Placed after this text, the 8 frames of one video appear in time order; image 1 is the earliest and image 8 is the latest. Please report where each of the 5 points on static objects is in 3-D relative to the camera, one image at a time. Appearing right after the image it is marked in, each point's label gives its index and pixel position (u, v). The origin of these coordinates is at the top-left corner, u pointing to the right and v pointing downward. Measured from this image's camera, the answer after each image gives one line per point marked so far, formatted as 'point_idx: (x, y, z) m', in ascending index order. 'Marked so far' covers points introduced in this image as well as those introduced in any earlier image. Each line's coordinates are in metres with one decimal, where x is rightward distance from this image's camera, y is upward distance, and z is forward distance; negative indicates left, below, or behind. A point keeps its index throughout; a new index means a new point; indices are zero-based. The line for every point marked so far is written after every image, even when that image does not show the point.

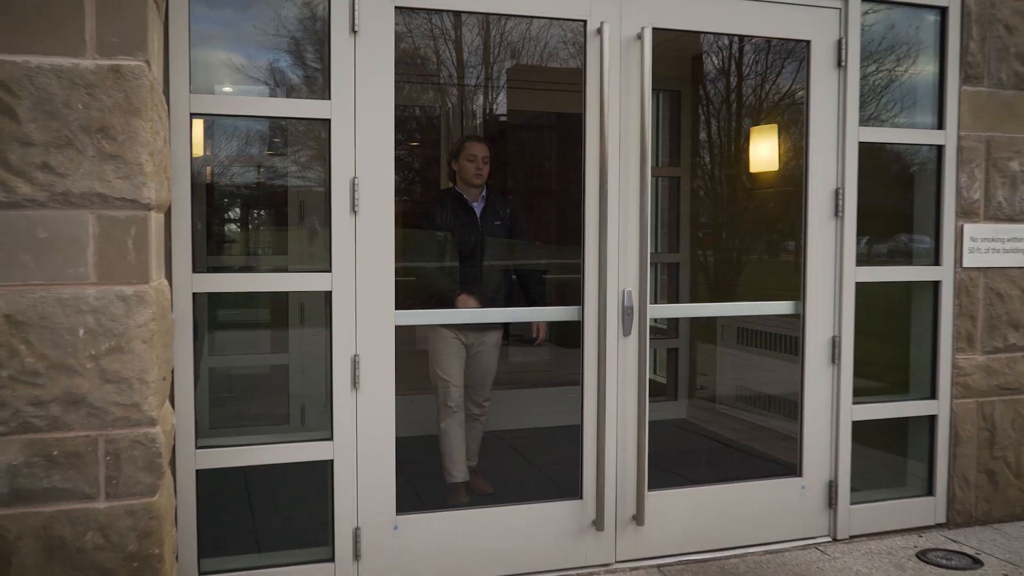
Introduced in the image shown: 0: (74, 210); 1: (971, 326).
0: (-1.2, +0.2, +2.6) m
1: (+2.2, -0.2, +4.3) m
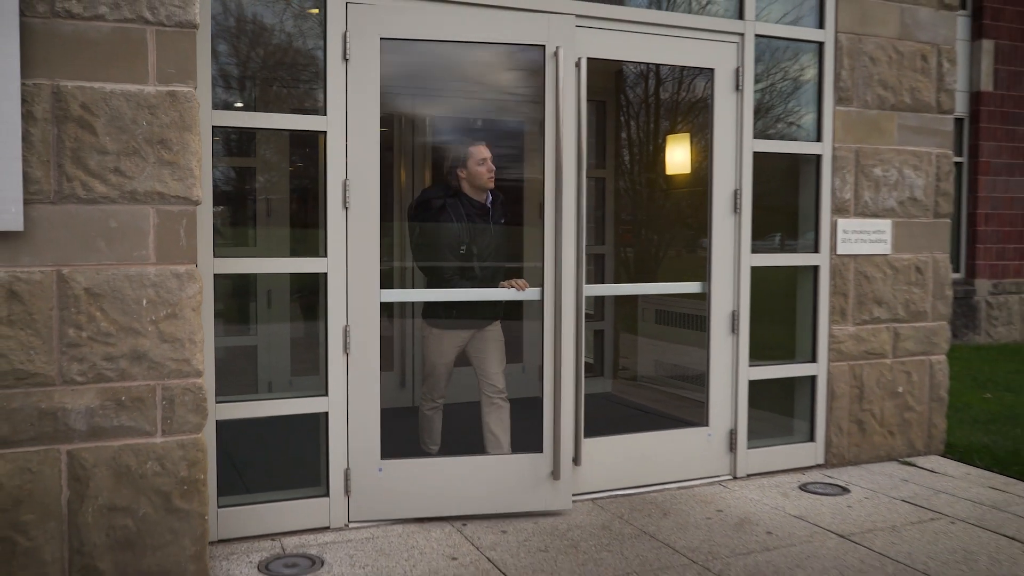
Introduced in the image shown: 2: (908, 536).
0: (-1.3, +0.3, +3.3) m
1: (+1.9, -0.1, +5.3) m
2: (+1.8, -1.1, +4.1) m
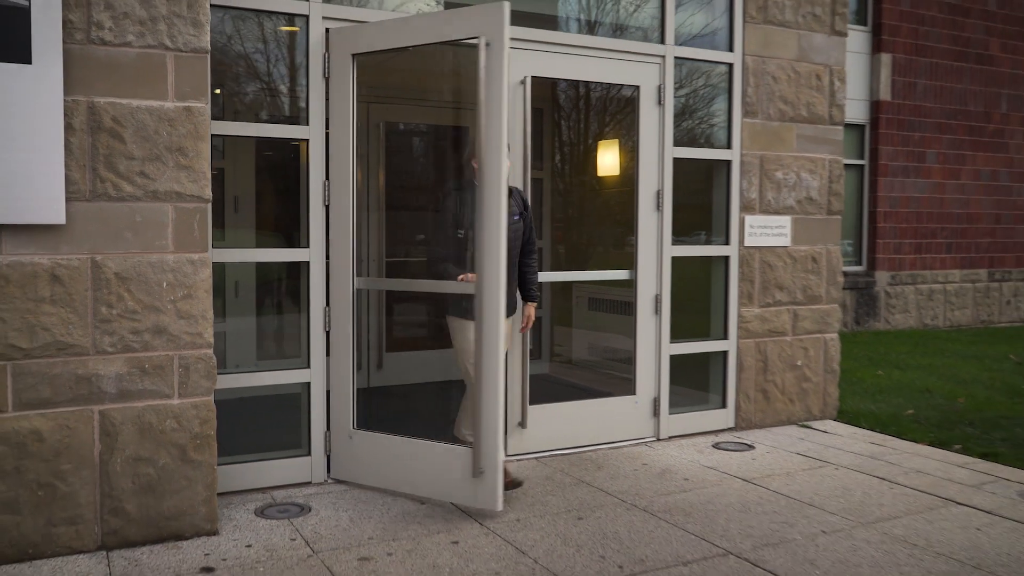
0: (-1.5, +0.4, +3.9) m
1: (+1.6, 0.0, +6.1) m
2: (+1.6, -1.0, +5.0) m
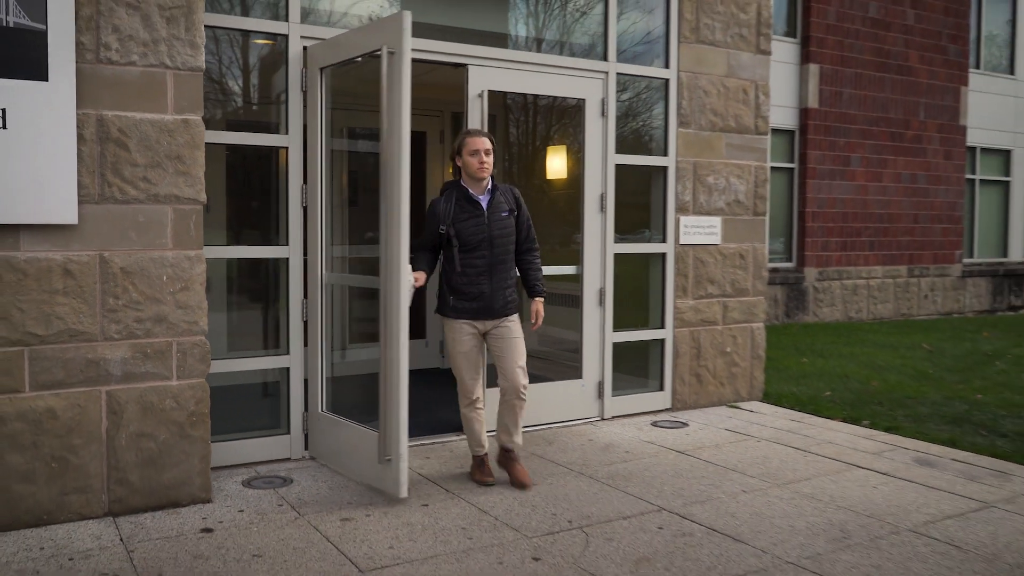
0: (-1.7, +0.4, +4.4) m
1: (+1.3, 0.0, +6.8) m
2: (+1.3, -1.0, +5.6) m
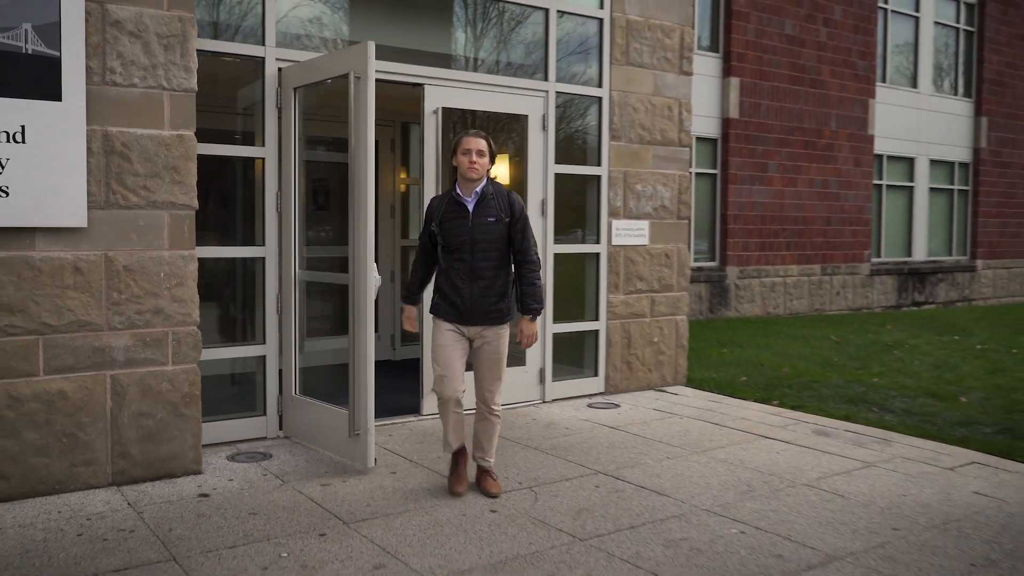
0: (-1.9, +0.4, +4.9) m
1: (+0.9, +0.1, +7.6) m
2: (+1.0, -1.0, +6.4) m
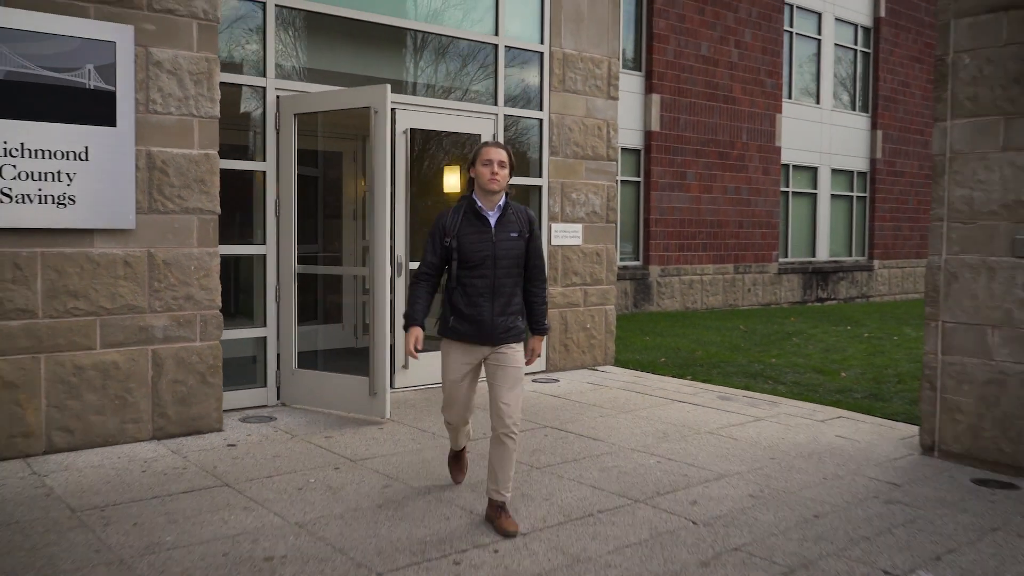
0: (-2.1, +0.5, +6.0) m
1: (+0.4, +0.1, +8.9) m
2: (+0.6, -0.9, +7.7) m
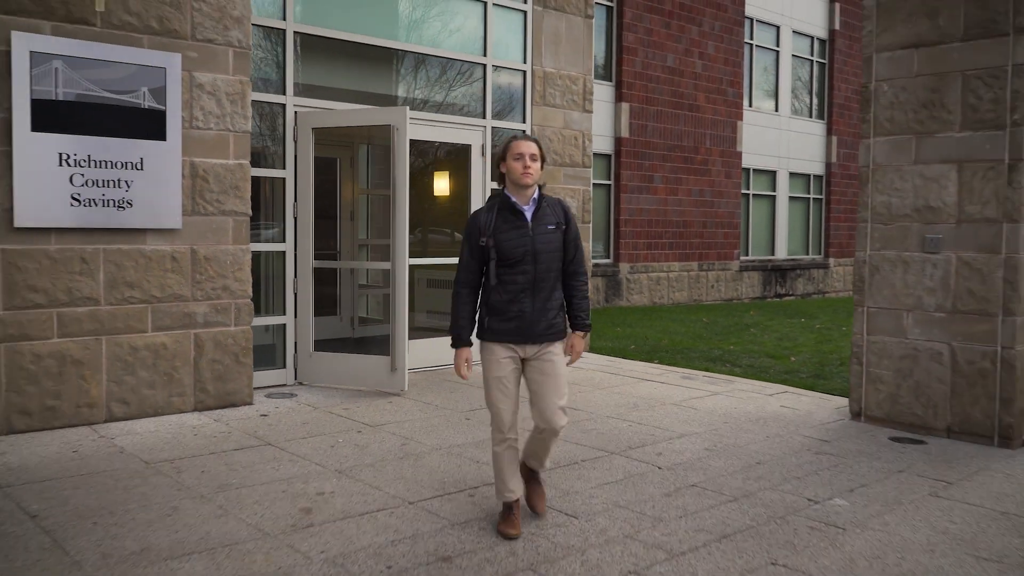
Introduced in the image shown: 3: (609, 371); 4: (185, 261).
0: (-2.2, +0.5, +7.0) m
1: (+0.3, +0.2, +9.9) m
2: (+0.5, -0.8, +8.8) m
3: (+1.0, -0.8, +9.1) m
4: (-2.4, +0.2, +6.8) m
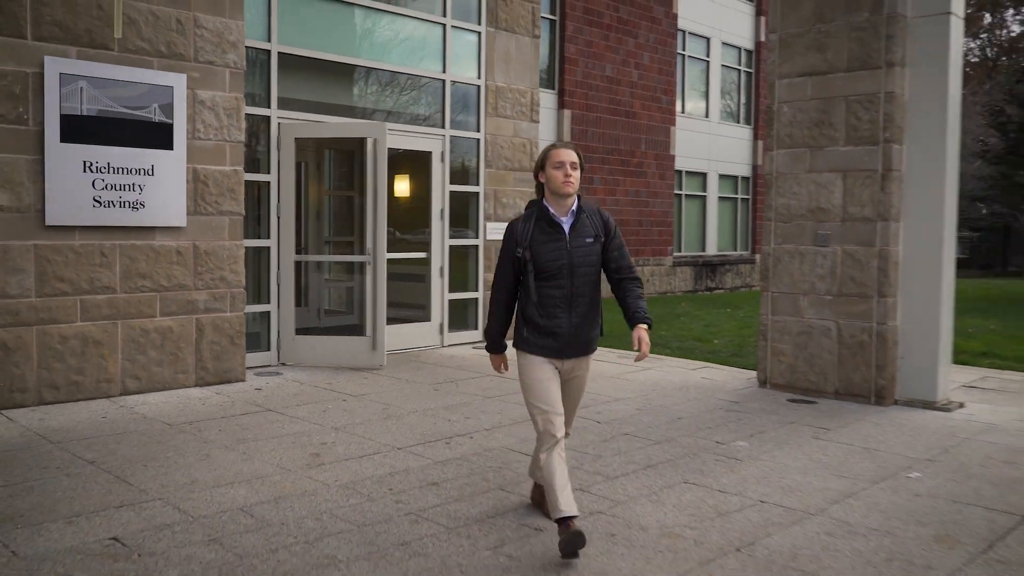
0: (-2.5, +0.6, +8.0) m
1: (-0.3, +0.3, +11.1) m
2: (+0.1, -0.7, +9.9) m
3: (+0.5, -0.7, +10.3) m
4: (-2.8, +0.3, +7.7) m
